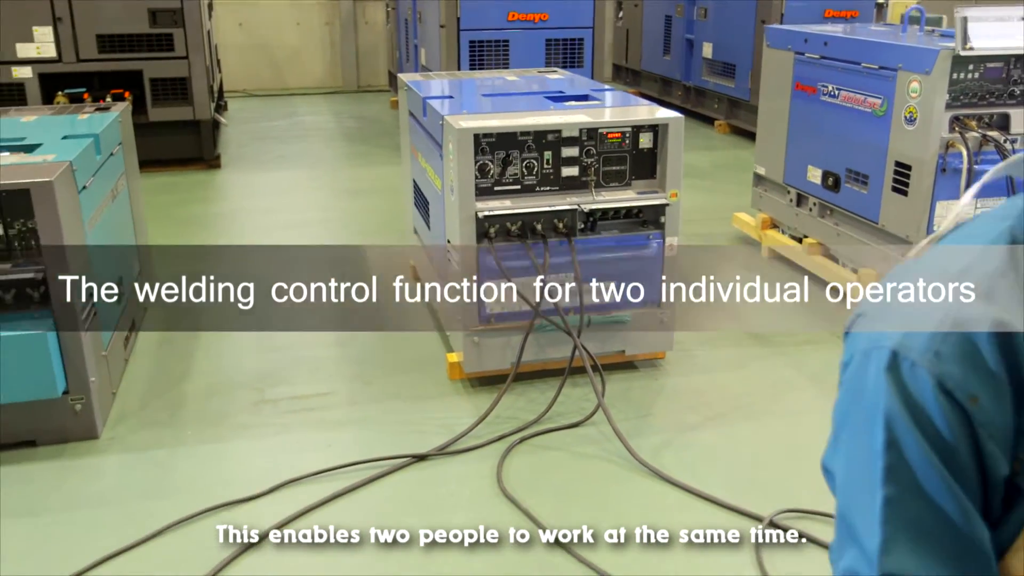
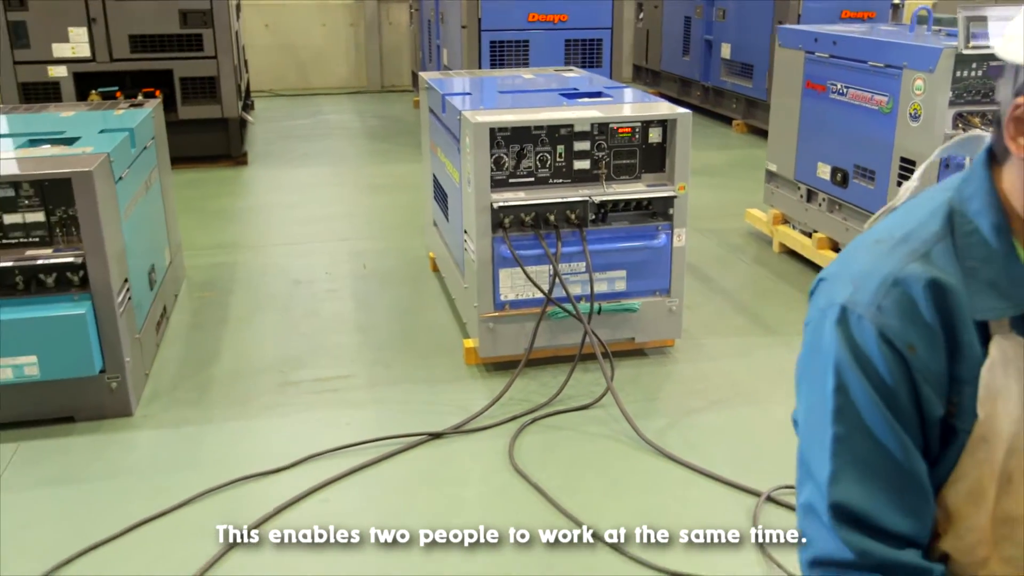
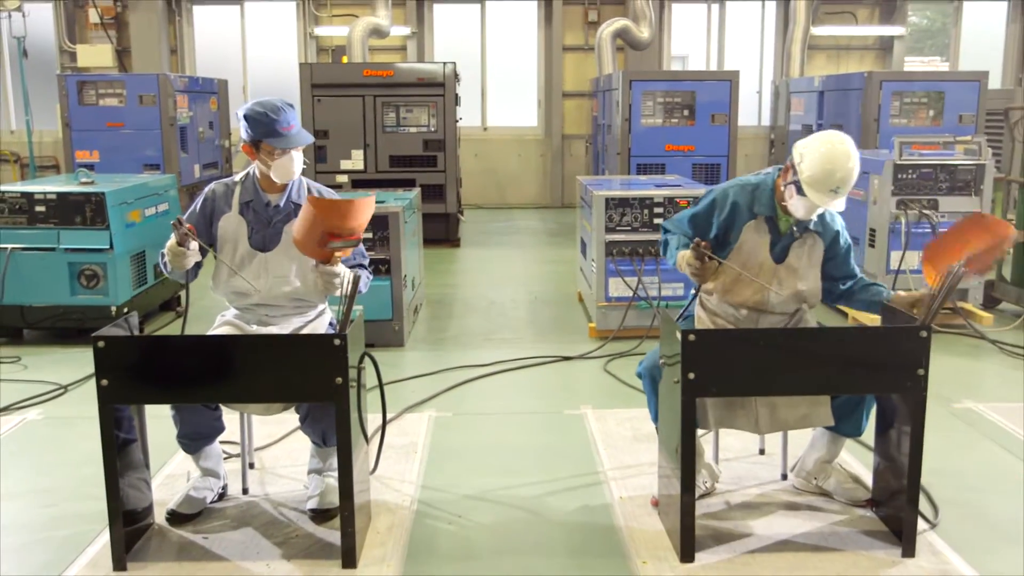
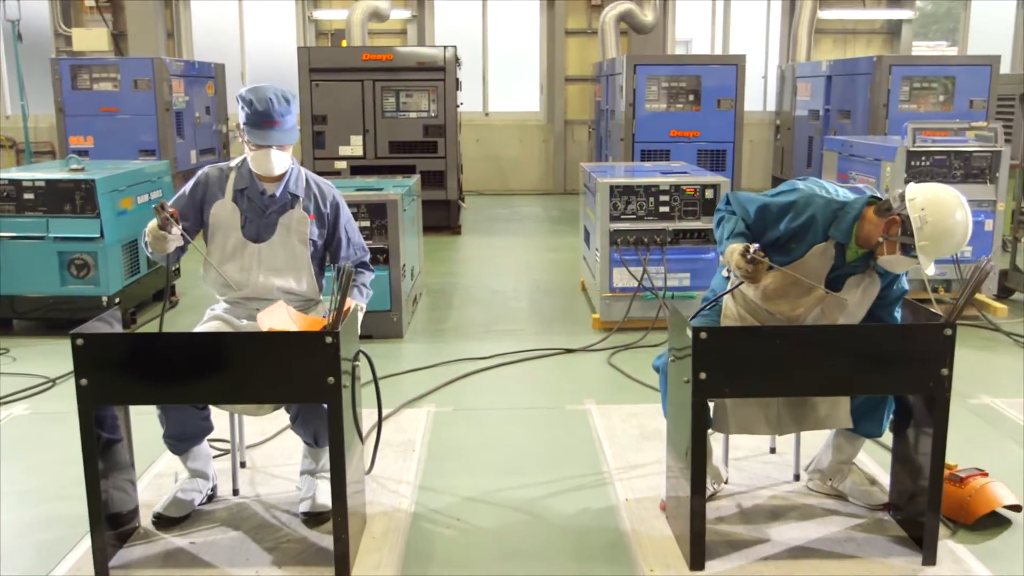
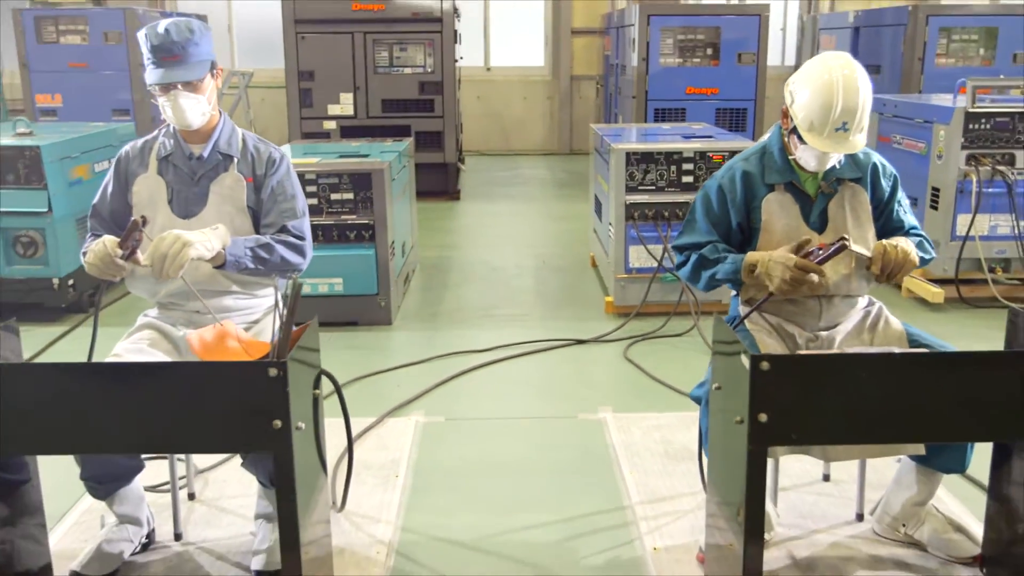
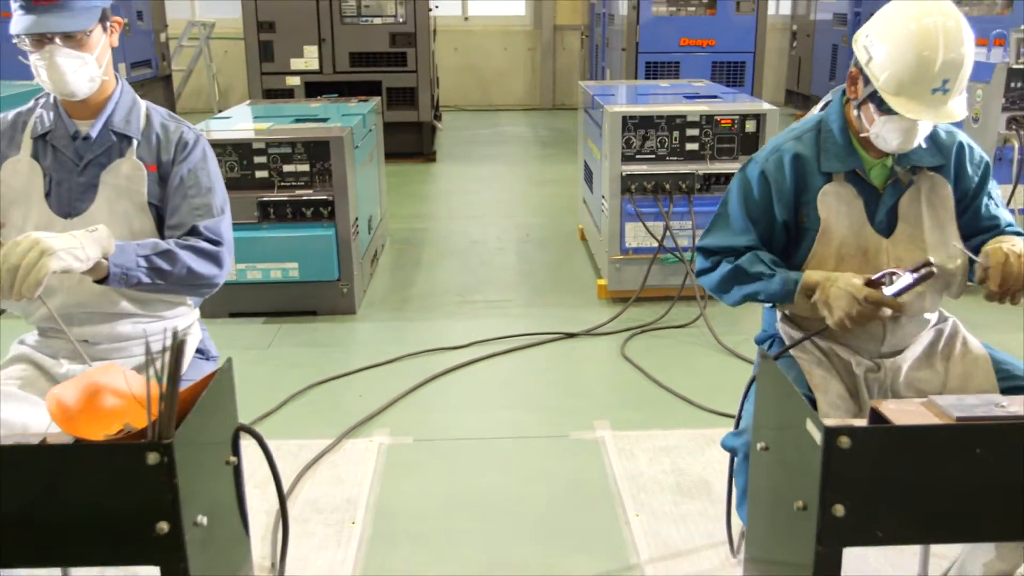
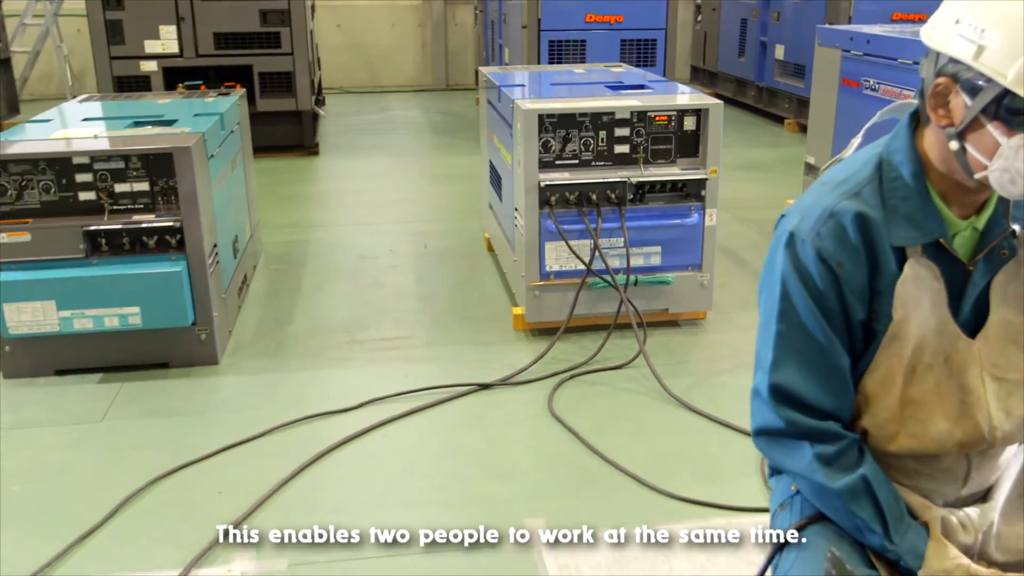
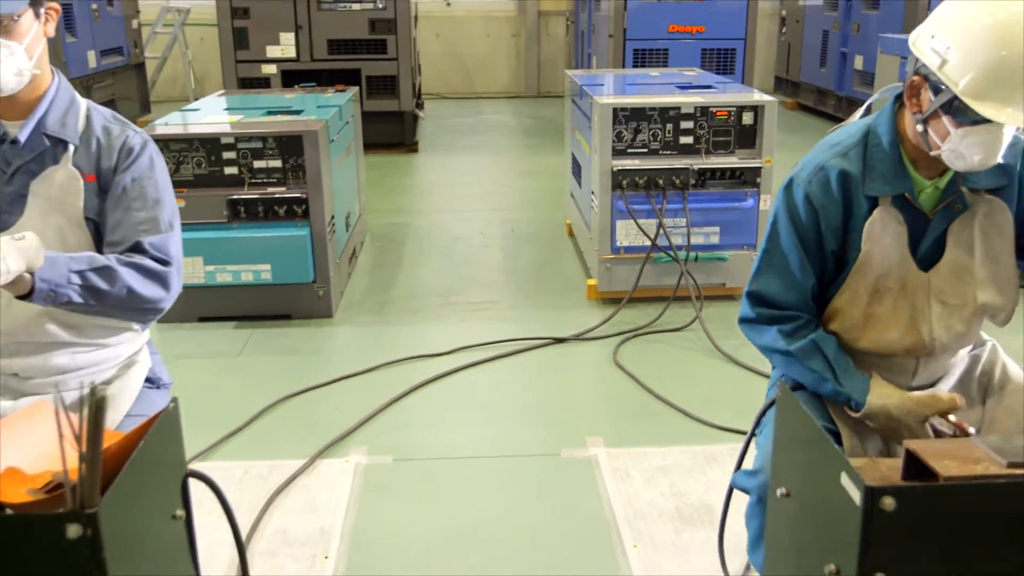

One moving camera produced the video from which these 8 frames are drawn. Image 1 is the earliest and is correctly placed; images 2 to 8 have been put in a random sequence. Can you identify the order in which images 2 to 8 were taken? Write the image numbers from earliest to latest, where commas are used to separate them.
2, 7, 8, 6, 5, 4, 3
